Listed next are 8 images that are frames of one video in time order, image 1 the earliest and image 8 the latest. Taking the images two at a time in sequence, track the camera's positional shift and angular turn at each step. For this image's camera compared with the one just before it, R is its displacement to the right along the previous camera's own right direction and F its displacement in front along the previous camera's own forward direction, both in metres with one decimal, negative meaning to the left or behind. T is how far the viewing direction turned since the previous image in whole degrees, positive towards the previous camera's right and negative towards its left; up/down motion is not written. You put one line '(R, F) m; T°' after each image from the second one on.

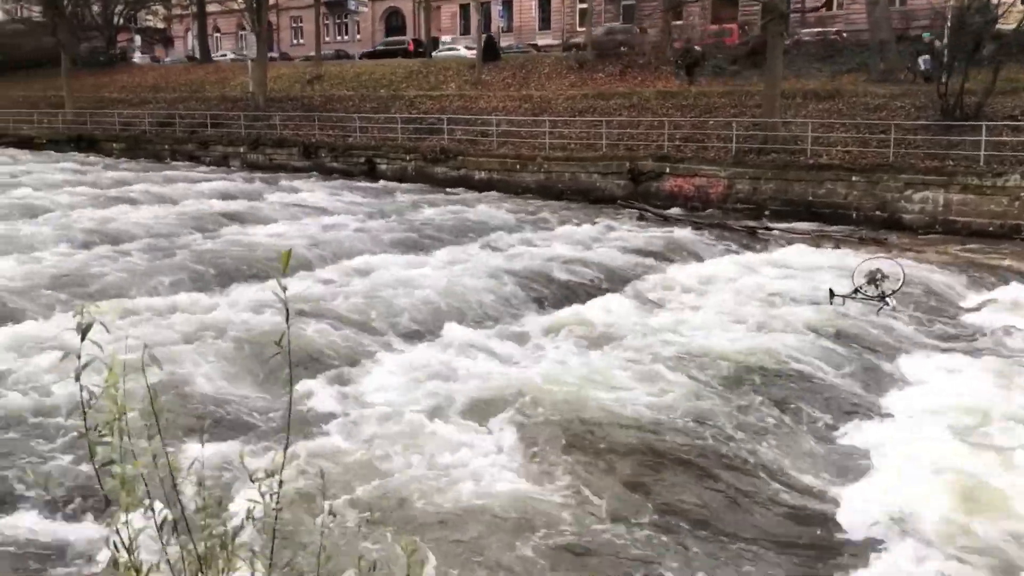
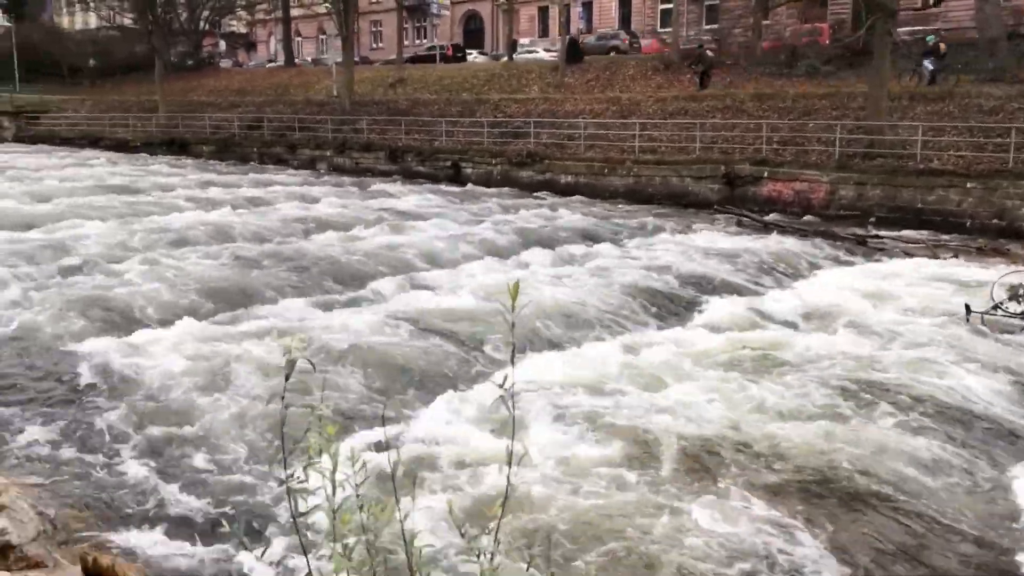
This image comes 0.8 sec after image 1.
(-0.6, +0.3) m; -4°
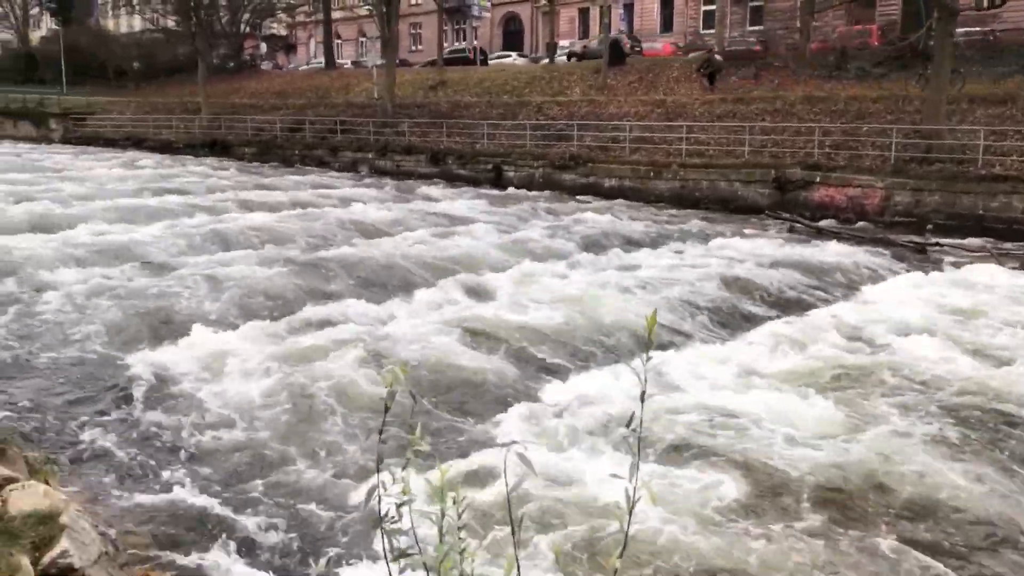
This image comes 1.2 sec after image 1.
(-0.3, +0.3) m; -2°
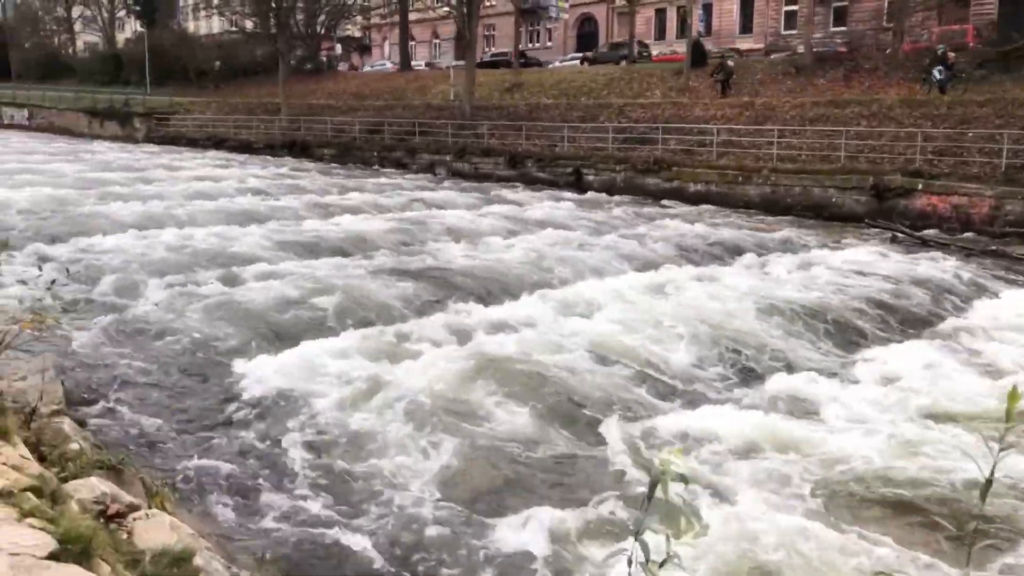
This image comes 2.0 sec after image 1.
(-0.5, +0.4) m; -4°
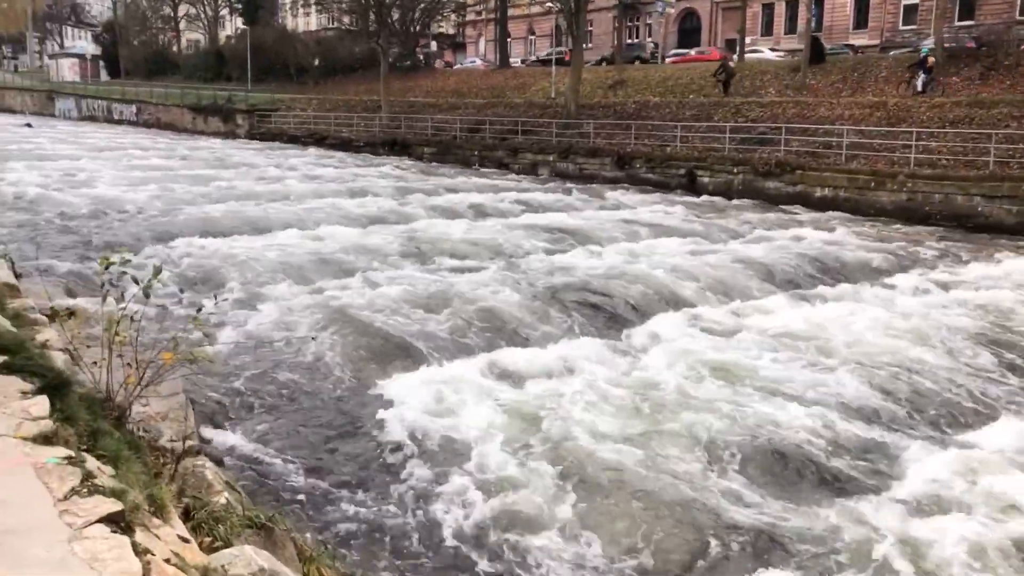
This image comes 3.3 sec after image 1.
(-0.8, +0.9) m; -5°
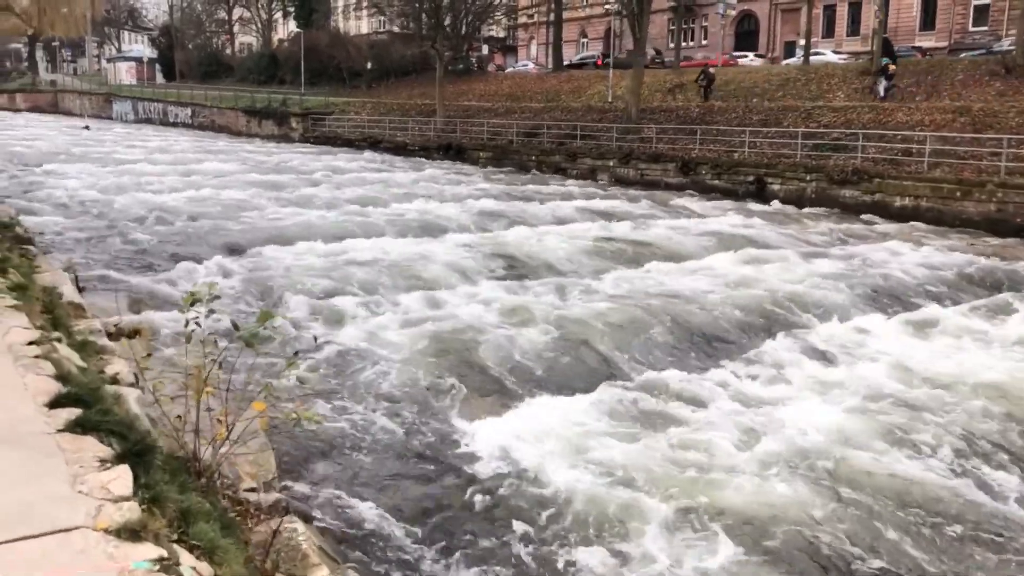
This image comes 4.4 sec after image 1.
(-0.5, +0.7) m; -3°
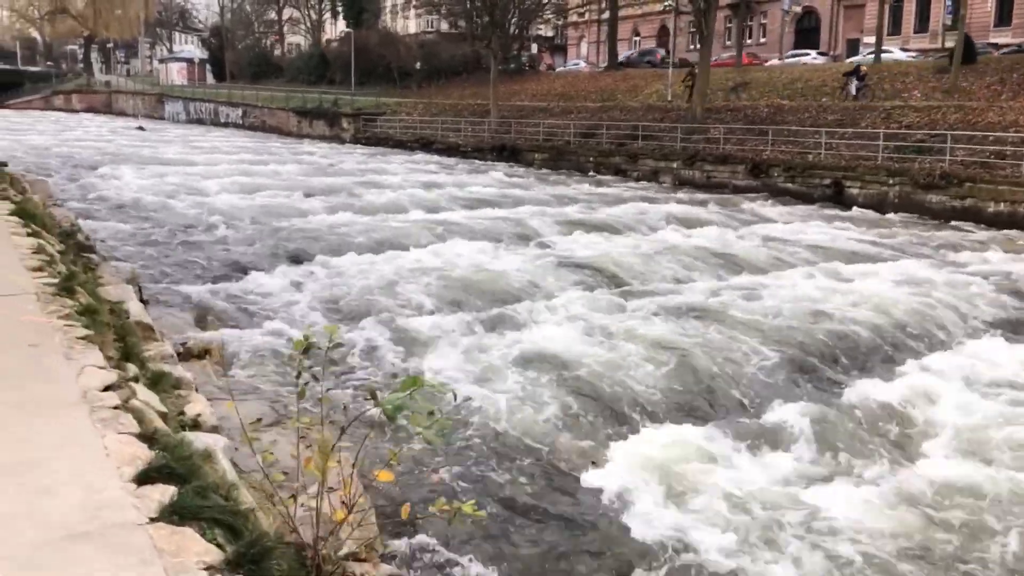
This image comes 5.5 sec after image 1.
(-0.6, +0.9) m; -3°
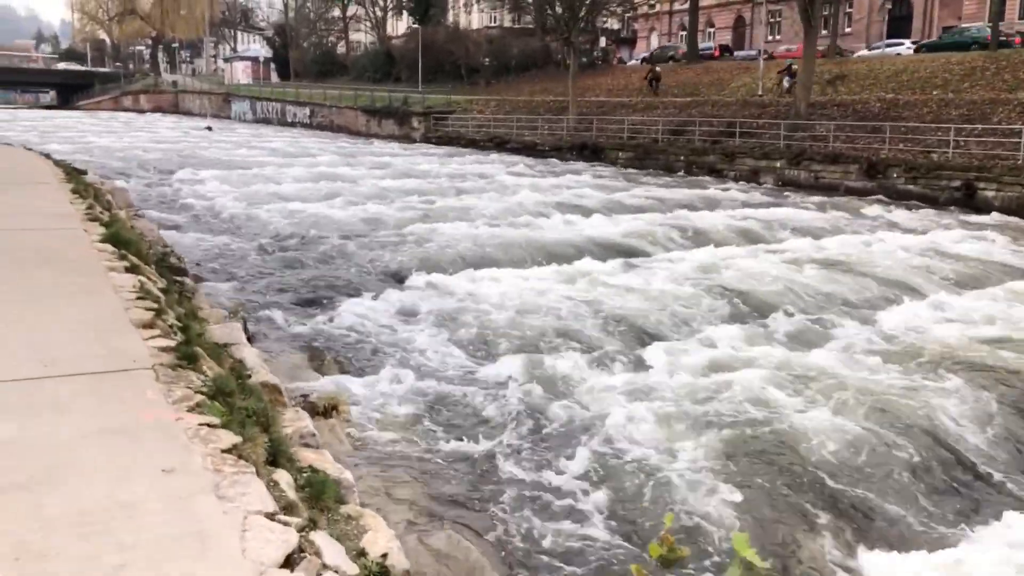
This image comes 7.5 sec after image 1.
(-1.1, +1.5) m; -4°
